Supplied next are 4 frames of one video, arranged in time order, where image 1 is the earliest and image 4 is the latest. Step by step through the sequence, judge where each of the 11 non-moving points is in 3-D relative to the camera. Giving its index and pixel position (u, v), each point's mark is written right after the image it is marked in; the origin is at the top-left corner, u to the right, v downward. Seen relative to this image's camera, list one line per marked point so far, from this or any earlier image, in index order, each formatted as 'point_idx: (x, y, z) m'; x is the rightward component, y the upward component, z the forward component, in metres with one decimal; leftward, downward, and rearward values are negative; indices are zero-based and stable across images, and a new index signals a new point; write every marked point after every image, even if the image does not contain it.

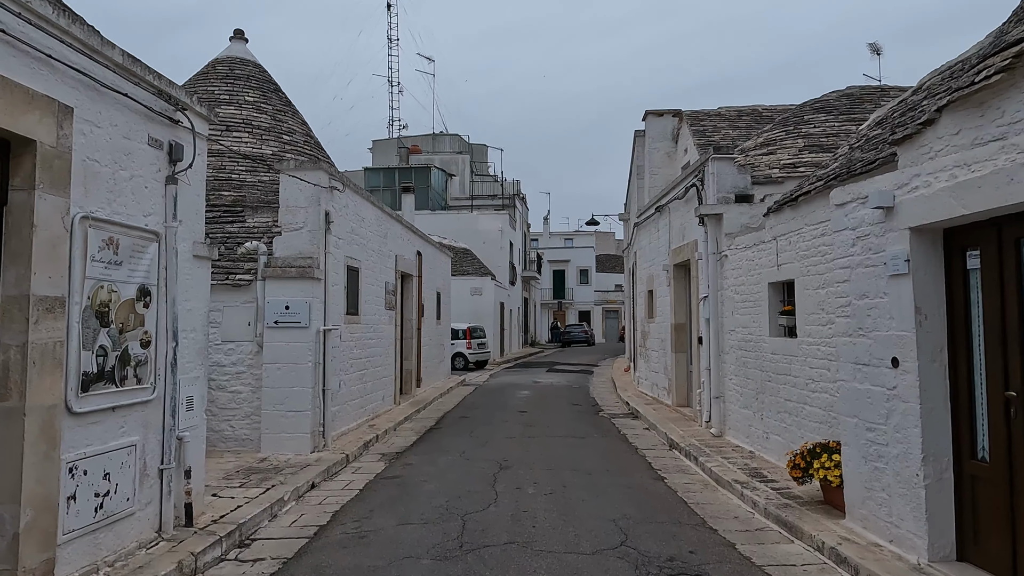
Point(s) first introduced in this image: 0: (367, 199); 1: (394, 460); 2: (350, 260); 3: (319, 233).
0: (-2.2, +1.4, +10.2) m
1: (-1.4, -2.1, +8.0) m
2: (-2.3, +0.4, +9.4) m
3: (-2.4, +0.7, +8.3) m
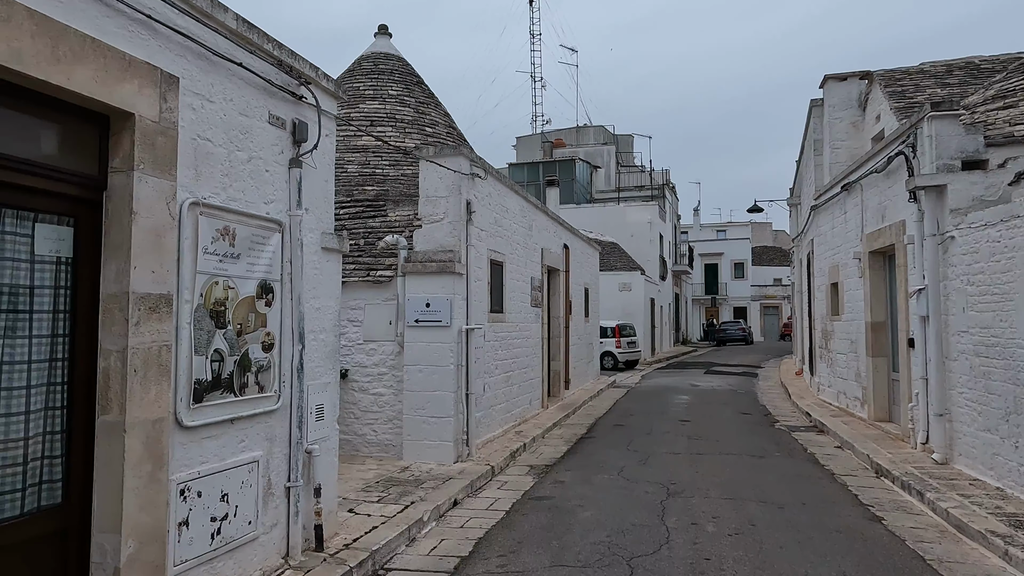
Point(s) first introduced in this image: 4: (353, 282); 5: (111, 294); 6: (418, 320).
0: (0.0, +1.4, +9.5) m
1: (+0.3, -2.0, +7.1) m
2: (-0.2, +0.5, +8.7) m
3: (-0.6, +0.7, +7.7) m
4: (-1.9, +0.1, +8.0) m
5: (-1.9, 0.0, +3.2) m
6: (-1.1, -0.4, +7.5) m
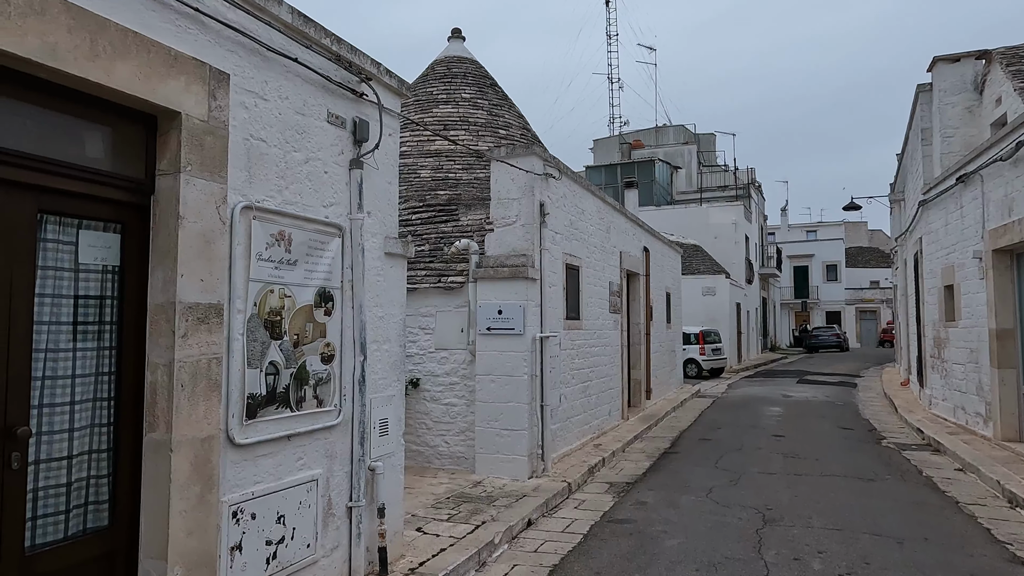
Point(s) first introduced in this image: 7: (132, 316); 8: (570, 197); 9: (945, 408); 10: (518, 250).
0: (+1.0, +1.4, +9.1) m
1: (+1.1, -2.1, +6.6) m
2: (+0.7, +0.4, +8.3) m
3: (+0.2, +0.7, +7.3) m
4: (-1.0, 0.0, +7.7) m
5: (-1.6, -0.1, +3.0) m
6: (-0.2, -0.4, +7.2) m
7: (-1.7, -0.1, +3.0) m
8: (+0.7, +1.2, +8.5) m
9: (+6.8, -1.9, +10.4) m
10: (+0.1, +0.4, +7.3) m
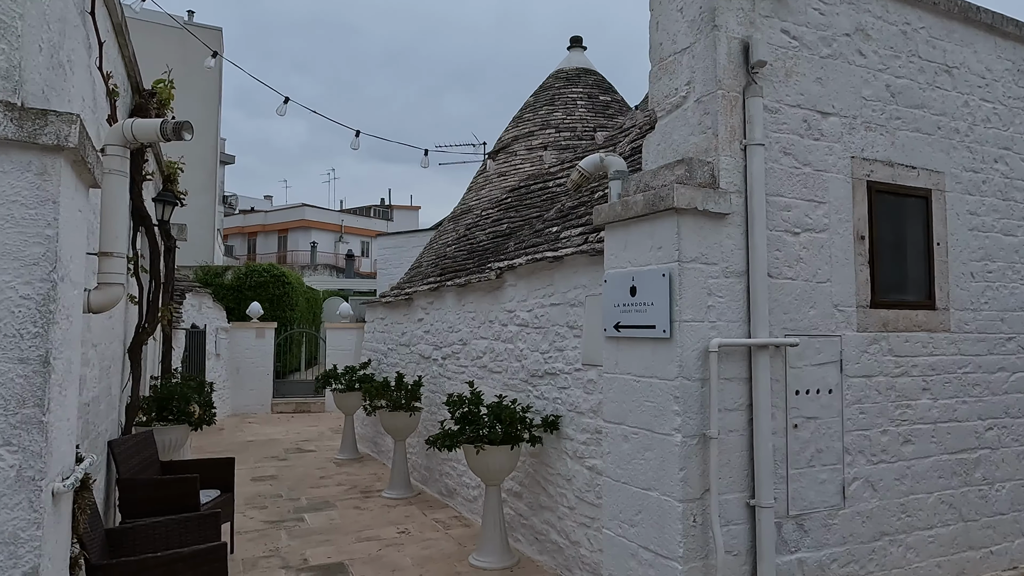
0: (+2.7, +1.7, +4.1) m
1: (+1.3, -1.8, +2.1) m
2: (+2.0, +0.7, +3.7) m
3: (+1.0, +0.9, +3.2) m
4: (+0.4, +0.2, +4.4) m
5: (-3.2, +0.1, +1.2) m
6: (+0.6, -0.2, +3.4) m
7: (-3.3, 0.0, +1.3) m
8: (+2.1, +1.4, +3.8) m
9: (+8.1, -1.3, +1.2) m
10: (+0.9, +0.7, +3.4) m
